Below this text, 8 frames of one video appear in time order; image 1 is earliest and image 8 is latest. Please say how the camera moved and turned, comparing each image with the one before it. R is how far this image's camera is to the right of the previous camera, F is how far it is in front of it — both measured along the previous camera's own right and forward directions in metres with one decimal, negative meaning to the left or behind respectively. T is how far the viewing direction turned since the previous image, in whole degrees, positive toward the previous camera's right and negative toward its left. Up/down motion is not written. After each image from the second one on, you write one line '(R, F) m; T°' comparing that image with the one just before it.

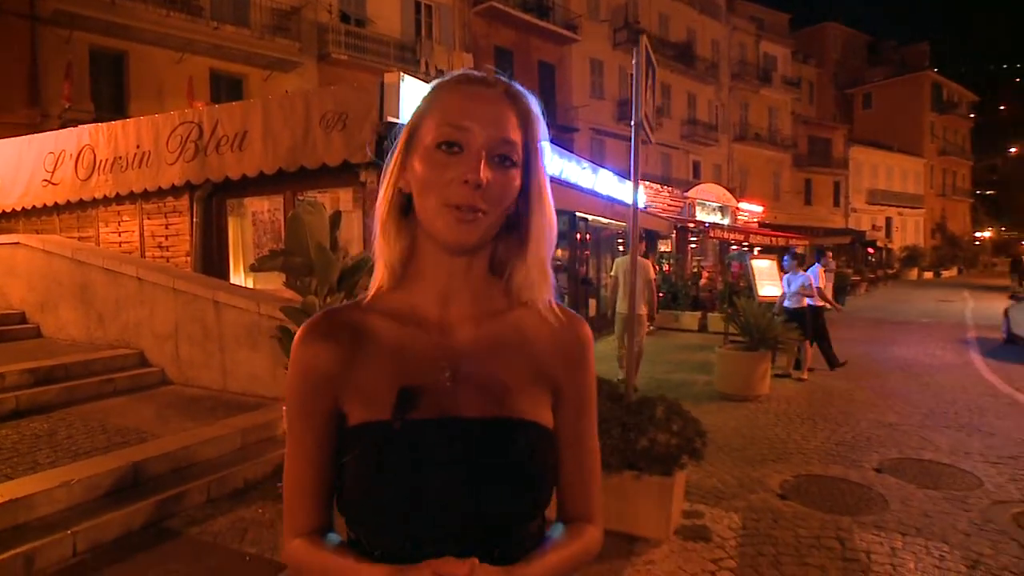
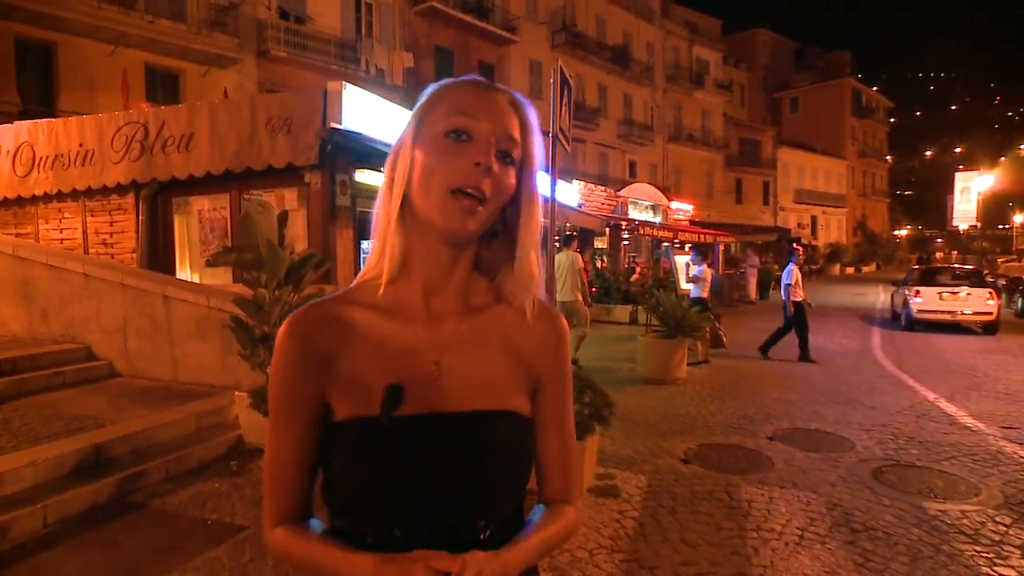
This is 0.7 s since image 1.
(+0.1, -0.6) m; +5°
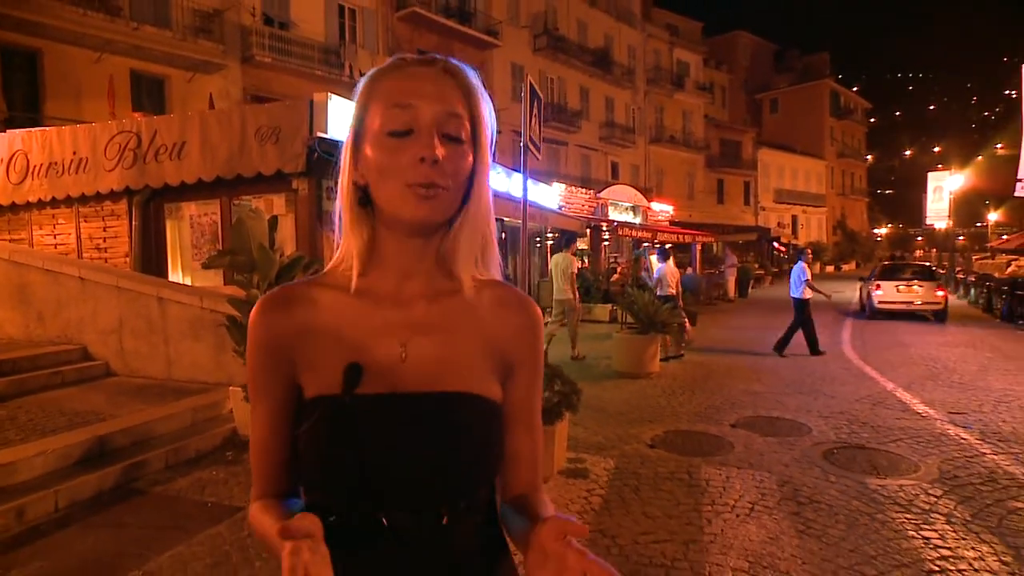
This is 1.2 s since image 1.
(+0.1, -0.4) m; +1°
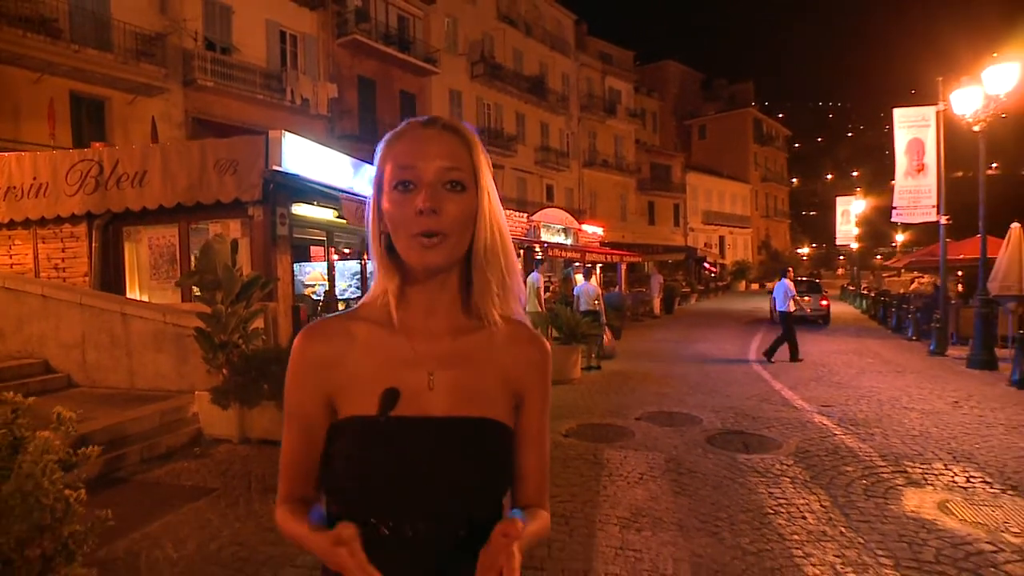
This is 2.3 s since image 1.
(+0.1, -1.1) m; +5°
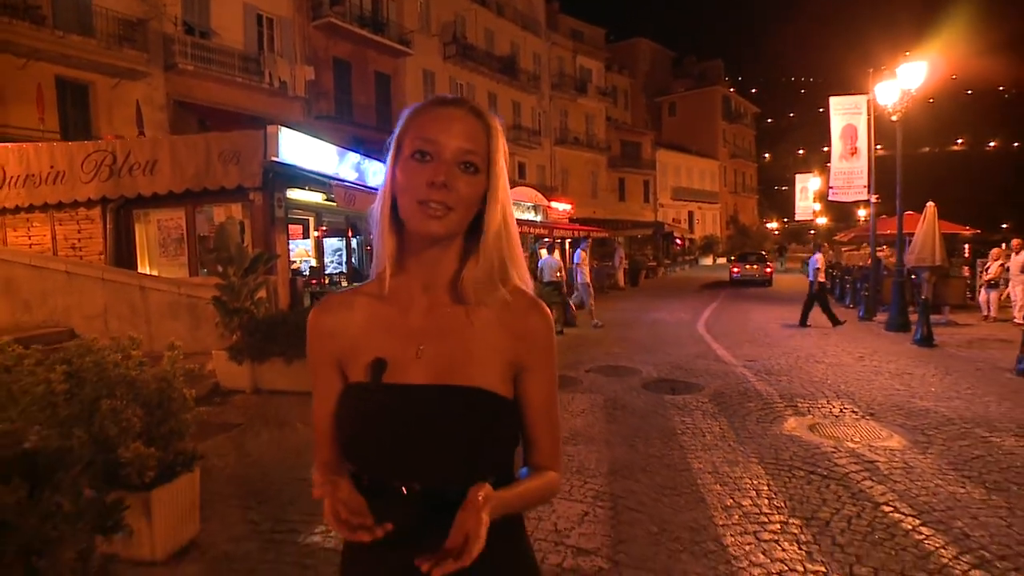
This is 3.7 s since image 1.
(+0.1, -1.4) m; +2°
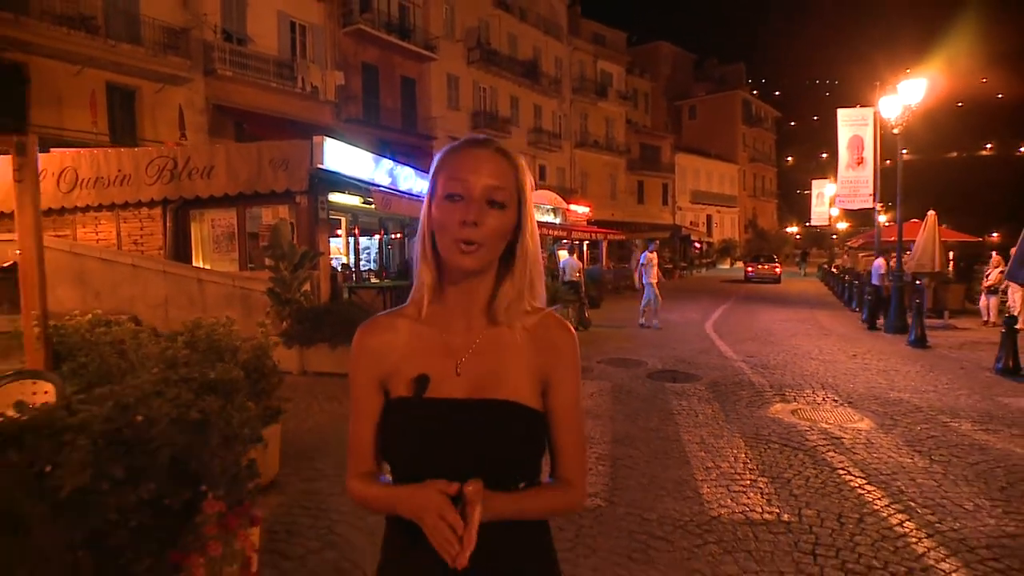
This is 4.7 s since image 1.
(0.0, -1.0) m; -2°
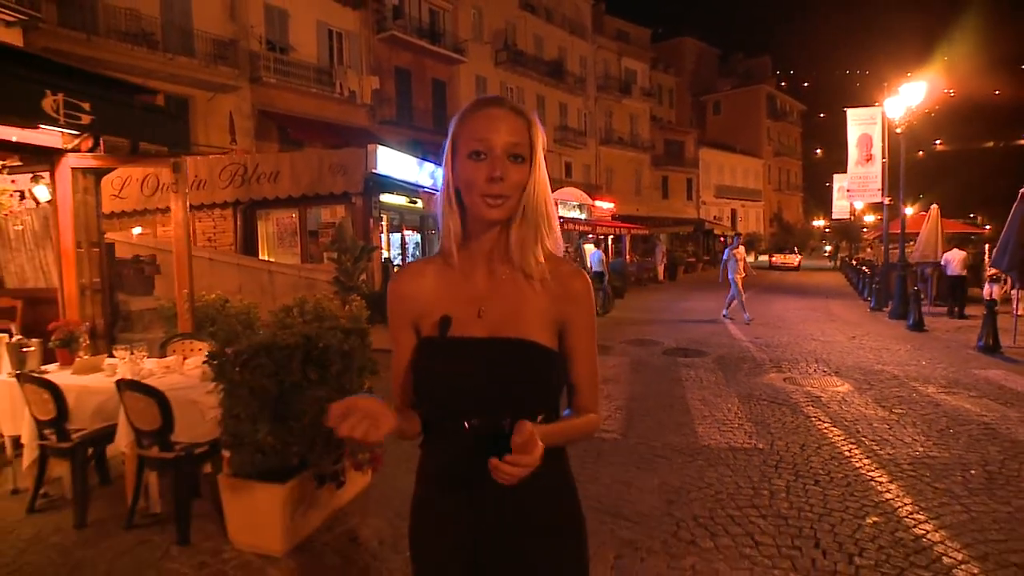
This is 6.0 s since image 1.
(-0.1, -1.5) m; -2°
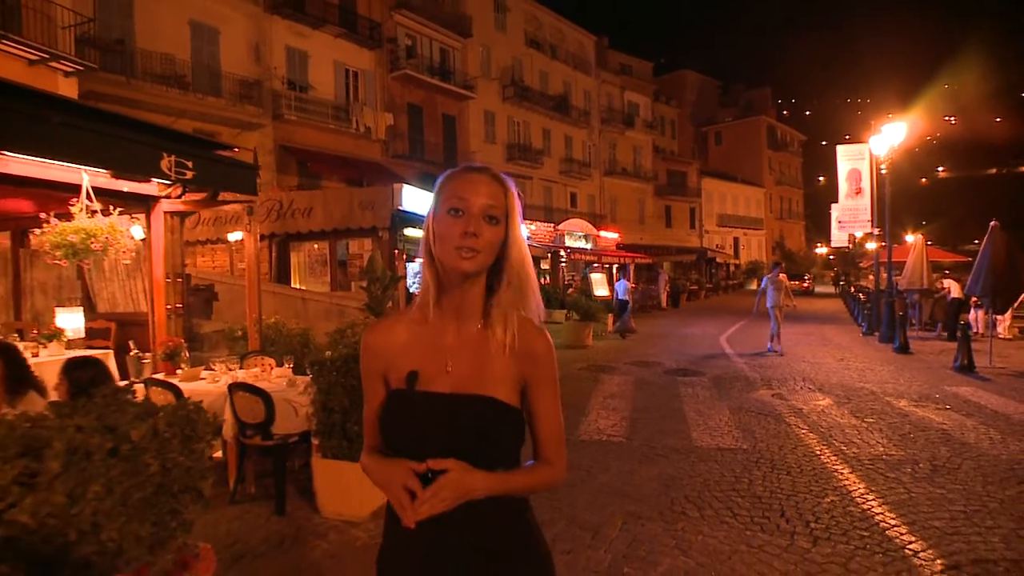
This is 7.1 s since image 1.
(-0.2, -1.1) m; 0°
